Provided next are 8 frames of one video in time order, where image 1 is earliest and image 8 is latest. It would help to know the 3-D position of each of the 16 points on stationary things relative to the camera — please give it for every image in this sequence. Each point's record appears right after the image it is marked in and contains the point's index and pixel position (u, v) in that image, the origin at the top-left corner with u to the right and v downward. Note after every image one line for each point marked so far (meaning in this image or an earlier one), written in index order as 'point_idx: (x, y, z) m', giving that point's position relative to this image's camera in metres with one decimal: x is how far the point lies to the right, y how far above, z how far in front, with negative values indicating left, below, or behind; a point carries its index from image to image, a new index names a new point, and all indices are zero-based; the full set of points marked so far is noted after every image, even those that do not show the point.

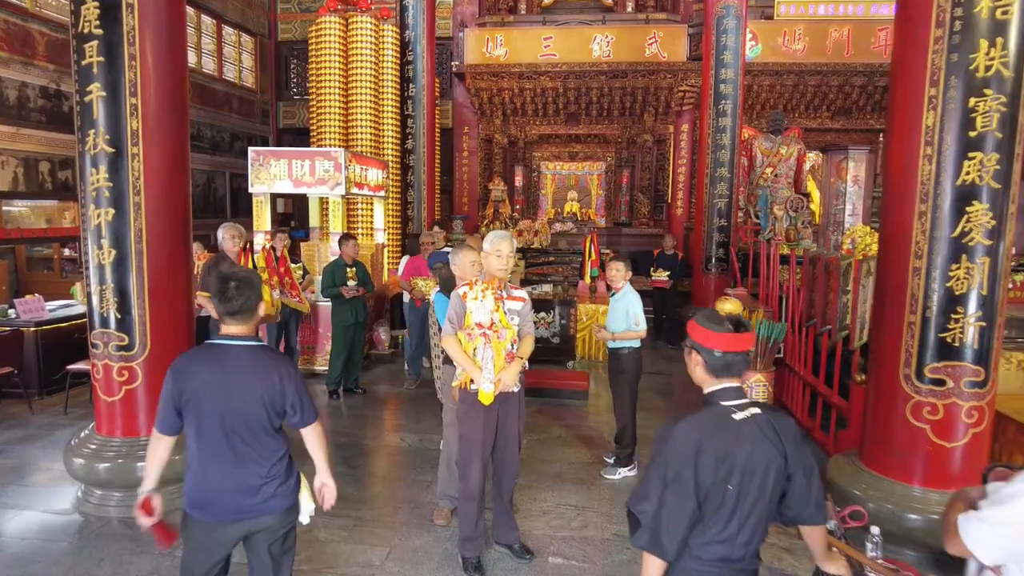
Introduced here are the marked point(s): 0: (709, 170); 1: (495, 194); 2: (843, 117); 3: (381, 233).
0: (+2.5, +1.5, +8.5) m
1: (-0.3, +1.6, +11.3) m
2: (+5.6, +2.9, +11.4) m
3: (-1.5, +0.6, +7.5) m
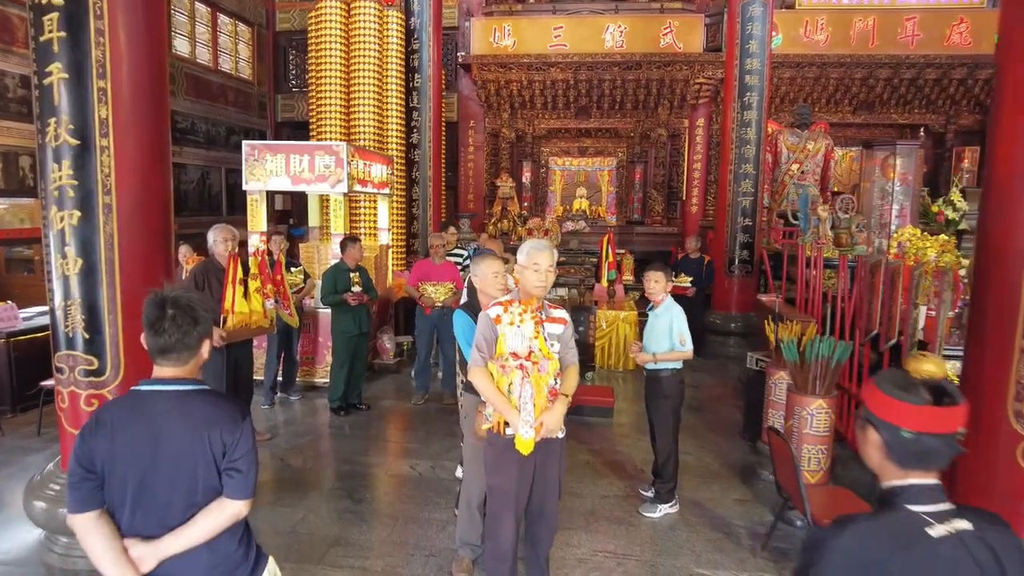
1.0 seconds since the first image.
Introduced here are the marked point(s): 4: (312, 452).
0: (+2.7, +1.5, +8.1) m
1: (-0.1, +1.6, +10.8) m
2: (+5.8, +2.9, +10.9) m
3: (-1.3, +0.6, +7.0) m
4: (-1.3, -1.1, +4.4) m
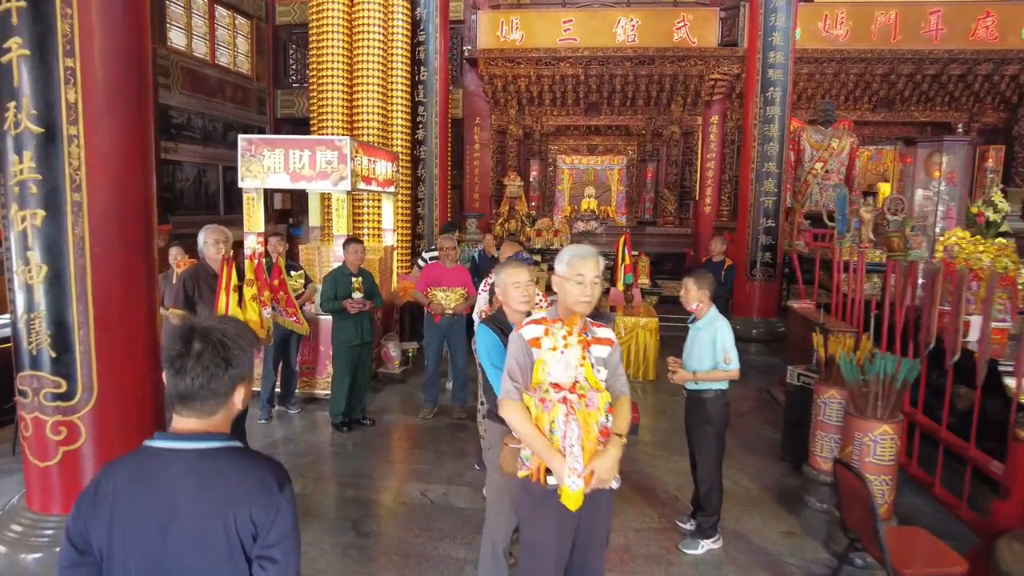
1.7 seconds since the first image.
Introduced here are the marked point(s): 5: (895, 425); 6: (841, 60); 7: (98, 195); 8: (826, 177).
0: (+2.8, +1.4, +7.7) m
1: (0.0, +1.5, +10.4) m
2: (+5.9, +2.8, +10.5) m
3: (-1.2, +0.5, +6.6) m
4: (-1.2, -1.1, +4.0) m
5: (+1.8, -0.6, +3.1) m
6: (+4.9, +3.4, +9.9) m
7: (-1.6, +0.3, +2.5) m
8: (+3.7, +1.3, +7.9) m
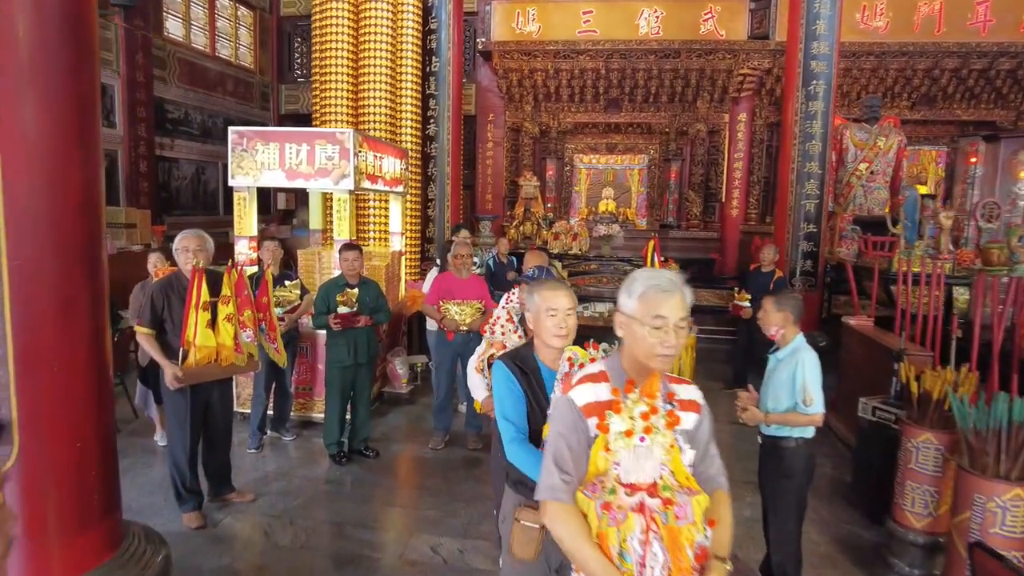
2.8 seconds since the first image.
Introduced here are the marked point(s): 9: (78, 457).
0: (+3.0, +1.3, +7.1) m
1: (+0.2, +1.5, +9.8) m
2: (+6.1, +2.7, +9.8) m
3: (-1.0, +0.5, +6.0) m
4: (-1.1, -1.2, +3.4) m
5: (+1.9, -0.7, +2.4) m
6: (+5.2, +3.3, +9.3) m
7: (-1.4, +0.3, +1.9) m
8: (+3.9, +1.2, +7.3) m
9: (-1.4, -0.5, +2.1) m
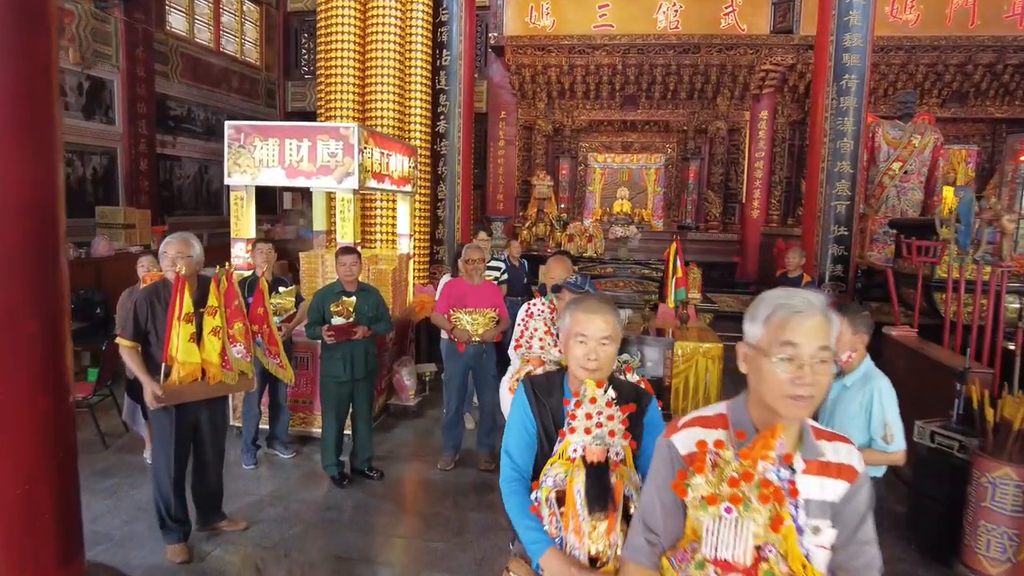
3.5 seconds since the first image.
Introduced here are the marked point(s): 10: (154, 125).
0: (+3.1, +1.2, +6.7) m
1: (+0.4, +1.4, +9.5) m
2: (+6.3, +2.6, +9.4) m
3: (-0.9, +0.4, +5.7) m
4: (-1.0, -1.2, +3.1) m
5: (+2.0, -0.8, +2.1) m
6: (+5.3, +3.2, +8.9) m
7: (-1.4, +0.2, +1.6) m
8: (+4.1, +1.1, +6.9) m
9: (-1.3, -0.6, +1.8) m
10: (-4.5, +2.1, +8.4) m
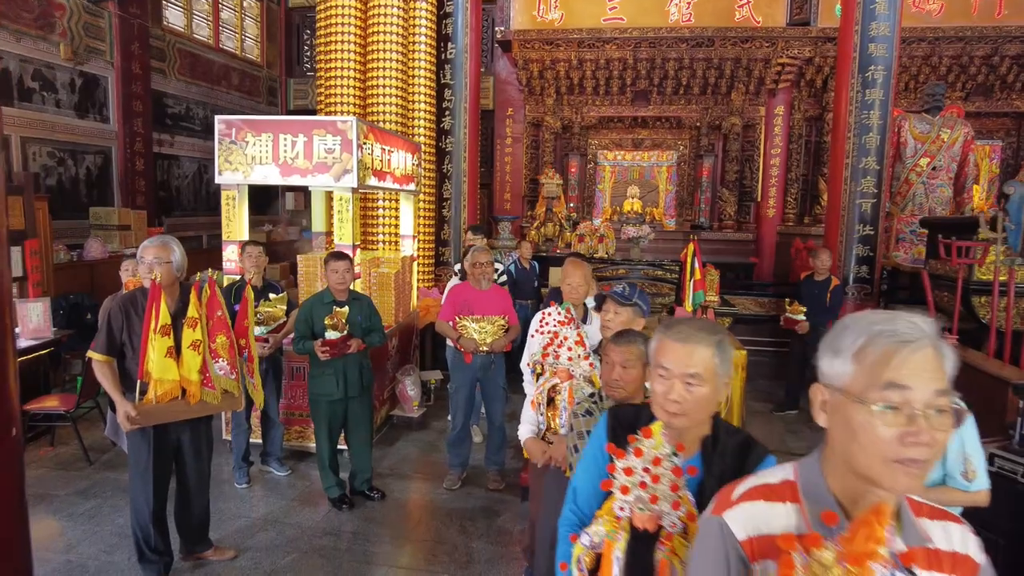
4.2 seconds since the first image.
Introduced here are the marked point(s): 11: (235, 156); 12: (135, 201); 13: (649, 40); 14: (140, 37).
0: (+3.2, +1.2, +6.4) m
1: (+0.5, +1.4, +9.2) m
2: (+6.4, +2.6, +9.1) m
3: (-0.8, +0.4, +5.4) m
4: (-0.9, -1.3, +2.8) m
5: (+2.0, -0.8, +1.8) m
6: (+5.4, +3.2, +8.5) m
7: (-1.3, +0.2, +1.3) m
8: (+4.2, +1.1, +6.6) m
9: (-1.3, -0.6, +1.5) m
10: (-4.5, +2.0, +8.2) m
11: (-1.7, +0.8, +4.1) m
12: (-4.5, +1.0, +8.0) m
13: (+1.9, +3.4, +9.1) m
14: (-4.4, +3.0, +7.8) m
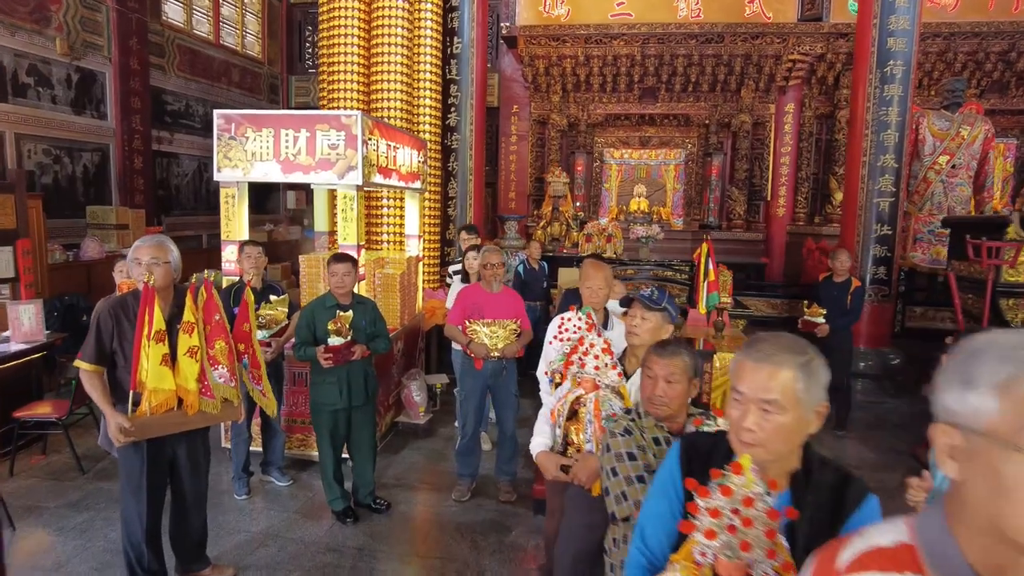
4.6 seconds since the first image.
0: (+3.3, +1.2, +6.2) m
1: (+0.6, +1.4, +9.0) m
2: (+6.5, +2.6, +8.9) m
3: (-0.8, +0.4, +5.3) m
4: (-0.9, -1.3, +2.6) m
5: (+2.1, -0.8, +1.6) m
6: (+5.5, +3.2, +8.4) m
7: (-1.3, +0.2, +1.2) m
8: (+4.2, +1.1, +6.4) m
9: (-1.2, -0.6, +1.3) m
10: (-4.4, +2.0, +8.0) m
11: (-1.6, +0.8, +3.9) m
12: (-4.5, +1.0, +7.8) m
13: (+2.0, +3.4, +9.0) m
14: (-4.3, +3.0, +7.6) m
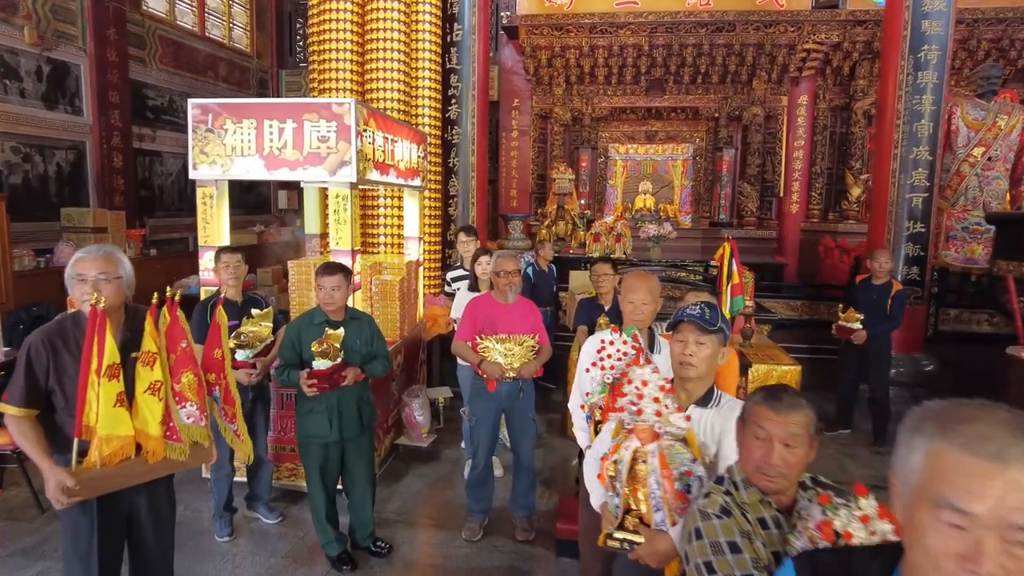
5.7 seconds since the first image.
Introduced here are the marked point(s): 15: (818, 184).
0: (+3.3, +1.2, +5.8) m
1: (+0.6, +1.3, +8.6) m
2: (+6.5, +2.6, +8.5) m
3: (-0.7, +0.3, +4.8) m
4: (-0.8, -1.4, +2.2) m
5: (+2.2, -0.9, +1.2) m
6: (+5.5, +3.2, +8.0) m
7: (-1.2, +0.1, +0.7) m
8: (+4.3, +1.1, +6.0) m
9: (-1.1, -0.7, +0.9) m
10: (-4.3, +1.9, +7.5) m
11: (-1.6, +0.7, +3.5) m
12: (-4.4, +1.0, +7.3) m
13: (+2.0, +3.4, +8.5) m
14: (-4.3, +2.9, +7.2) m
15: (+4.2, +1.4, +9.0) m
